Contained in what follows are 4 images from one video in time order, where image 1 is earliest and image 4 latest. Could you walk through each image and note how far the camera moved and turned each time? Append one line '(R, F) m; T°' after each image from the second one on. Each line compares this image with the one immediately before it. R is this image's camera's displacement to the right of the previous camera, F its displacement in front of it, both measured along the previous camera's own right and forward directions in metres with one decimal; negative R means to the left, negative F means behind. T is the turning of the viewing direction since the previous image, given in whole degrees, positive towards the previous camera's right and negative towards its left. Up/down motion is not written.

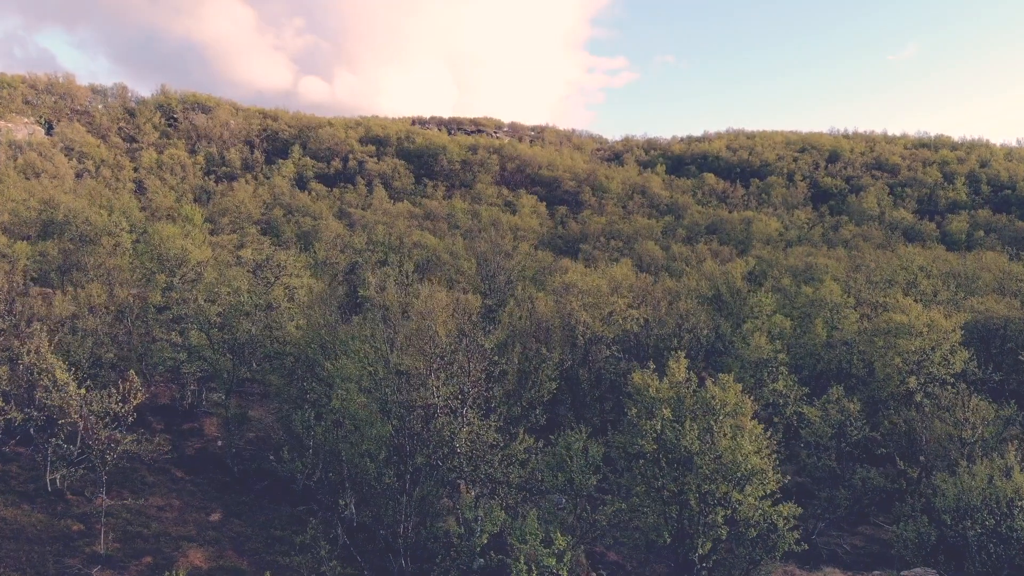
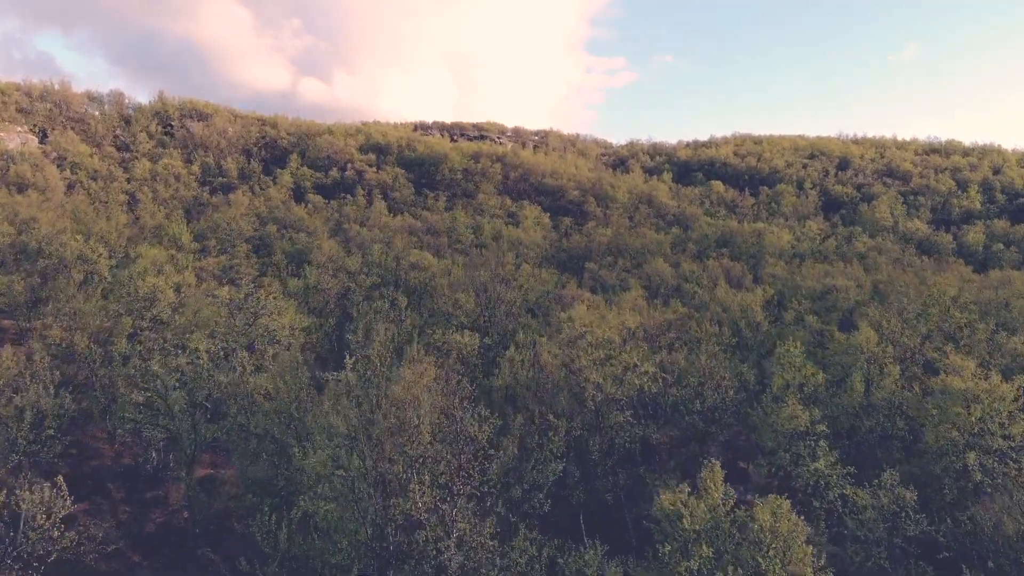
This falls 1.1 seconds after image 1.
(+0.1, +2.7) m; 0°
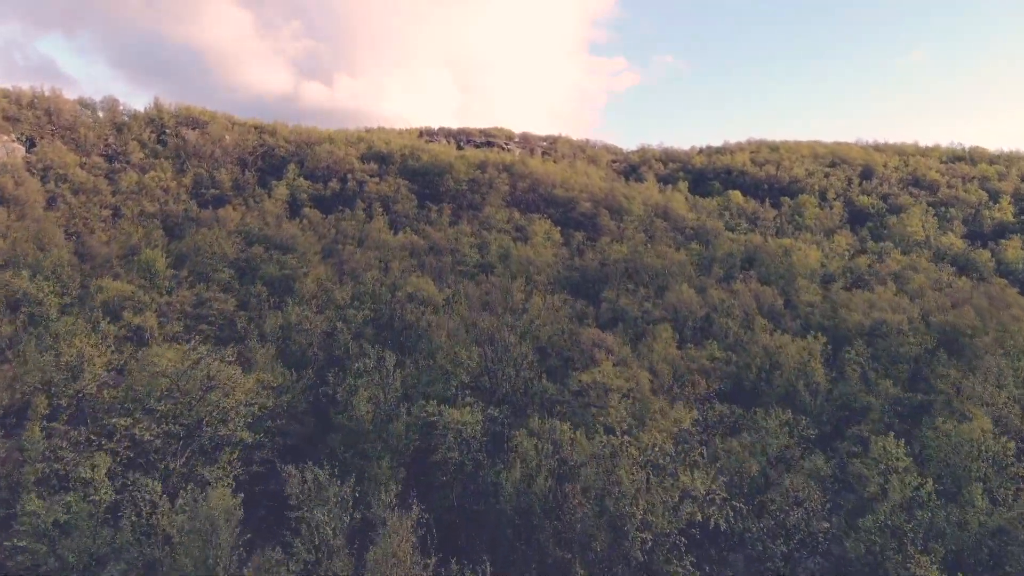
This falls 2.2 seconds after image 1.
(-0.1, +5.5) m; 0°
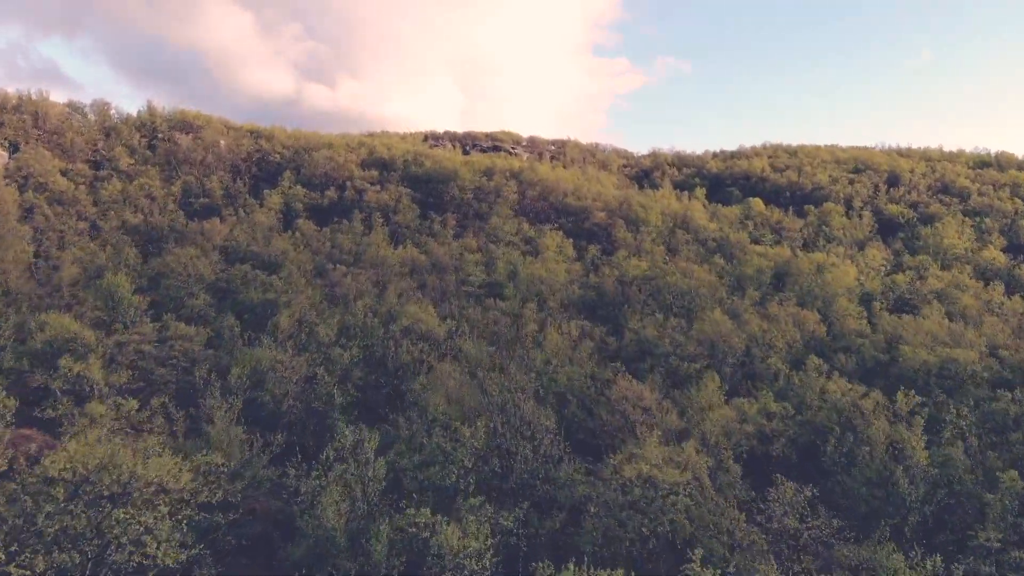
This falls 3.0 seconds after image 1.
(-0.3, +6.1) m; 0°
